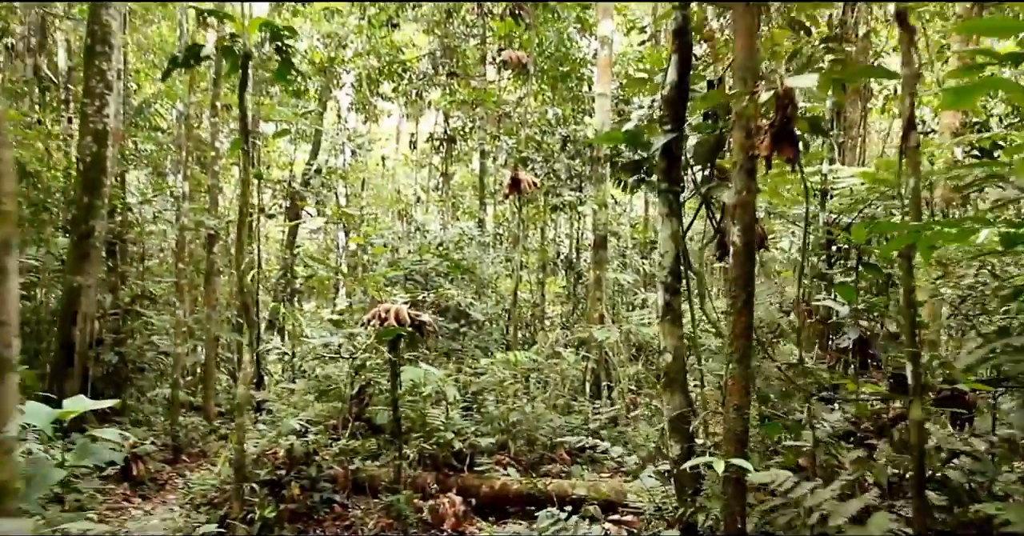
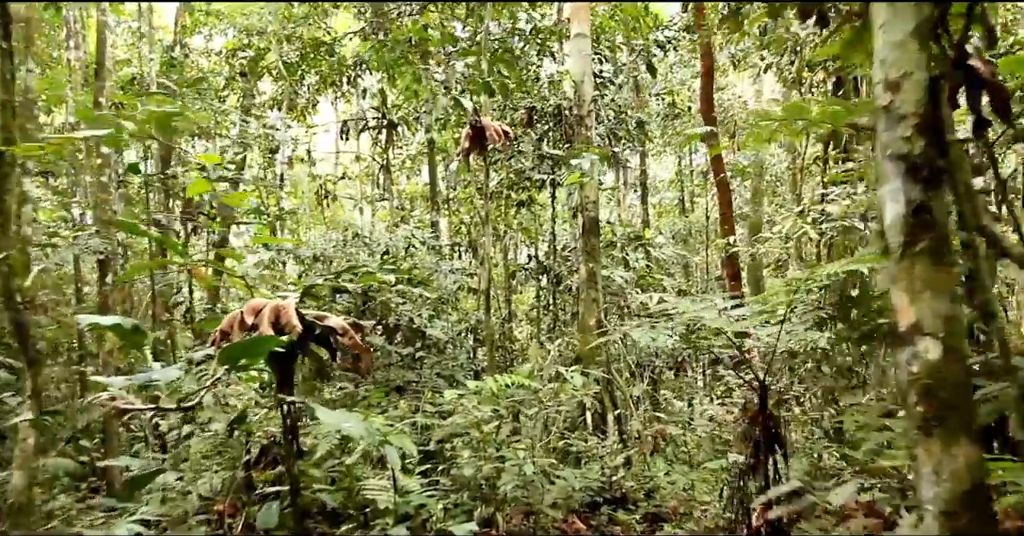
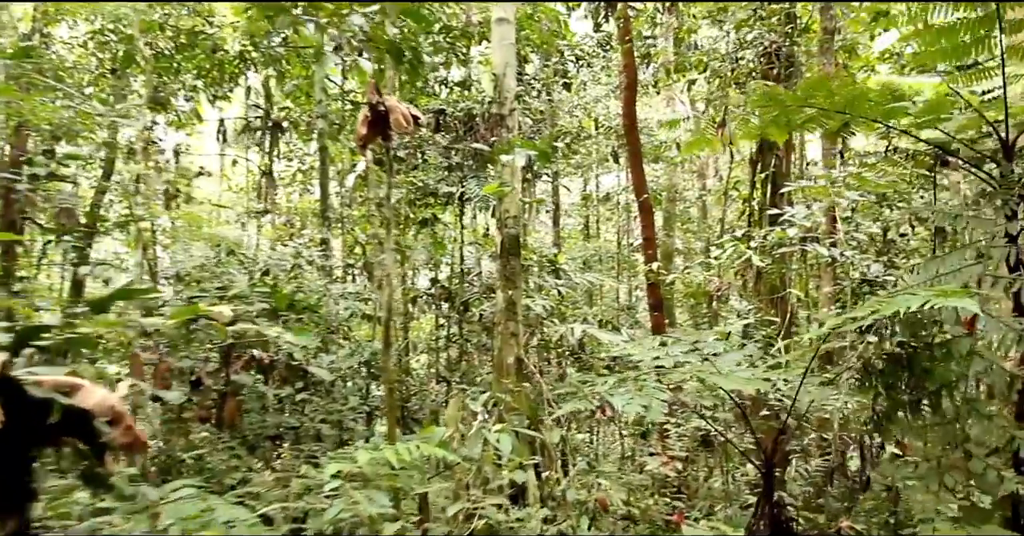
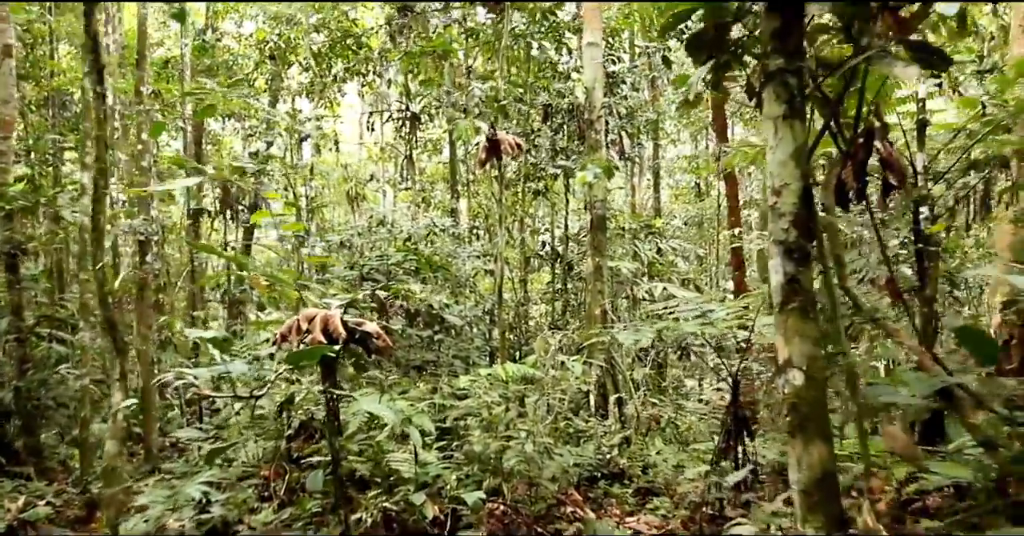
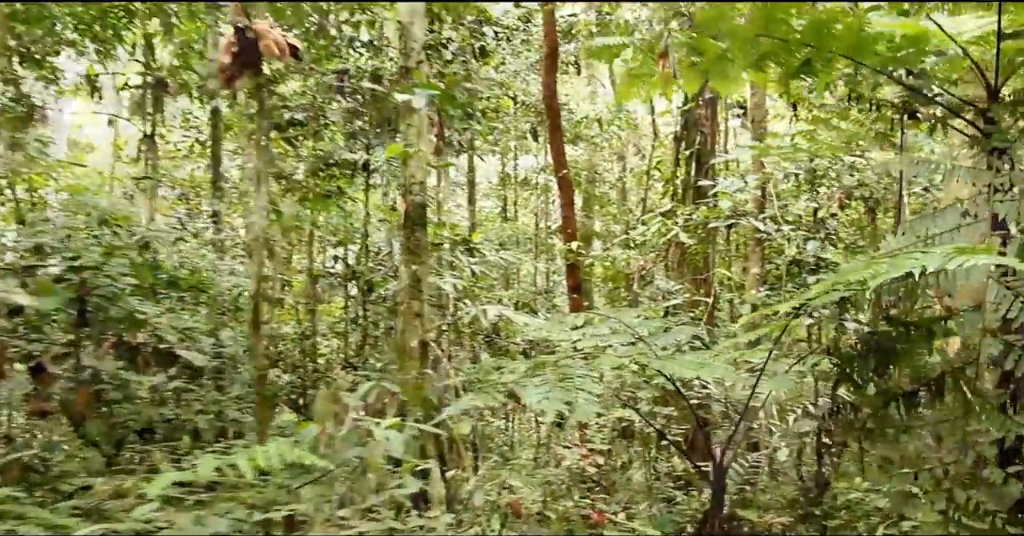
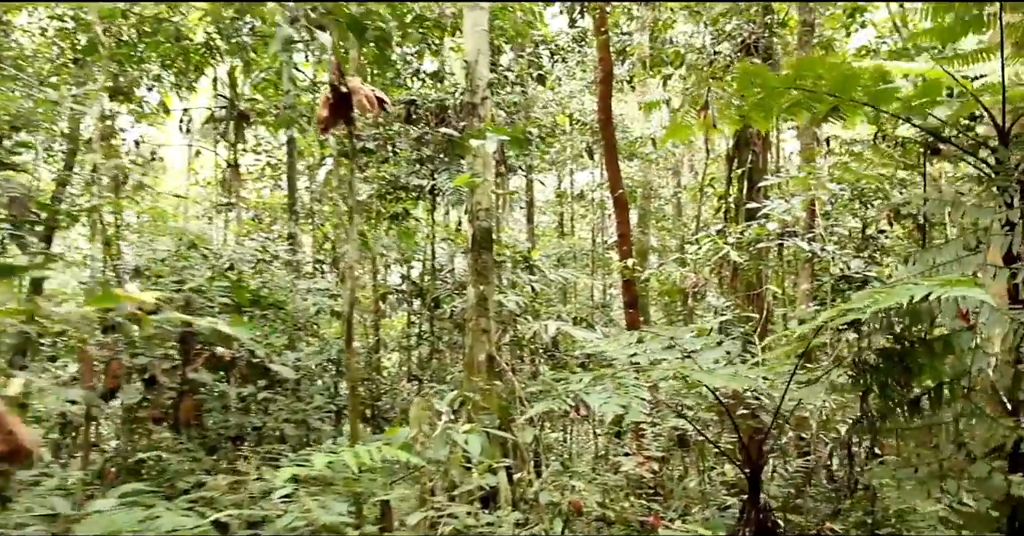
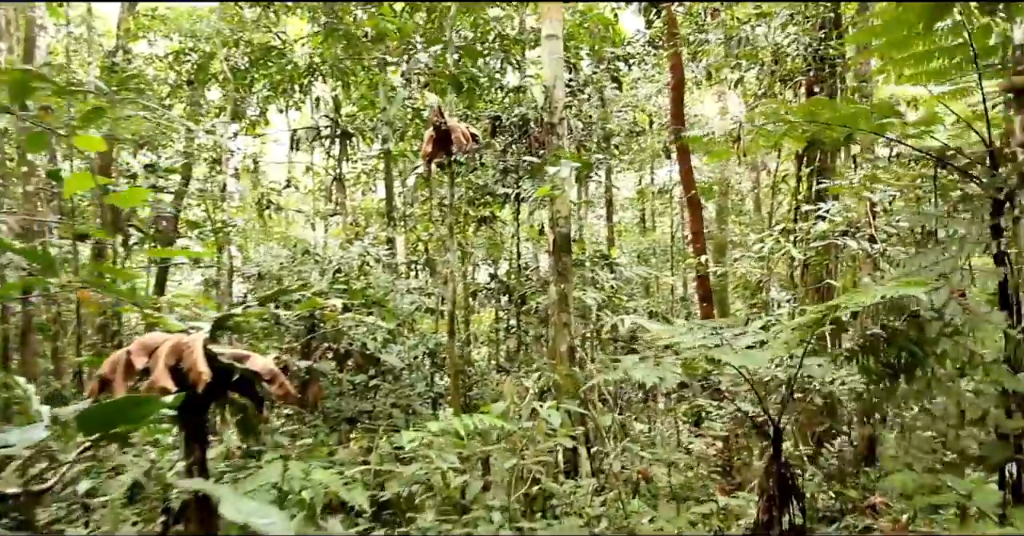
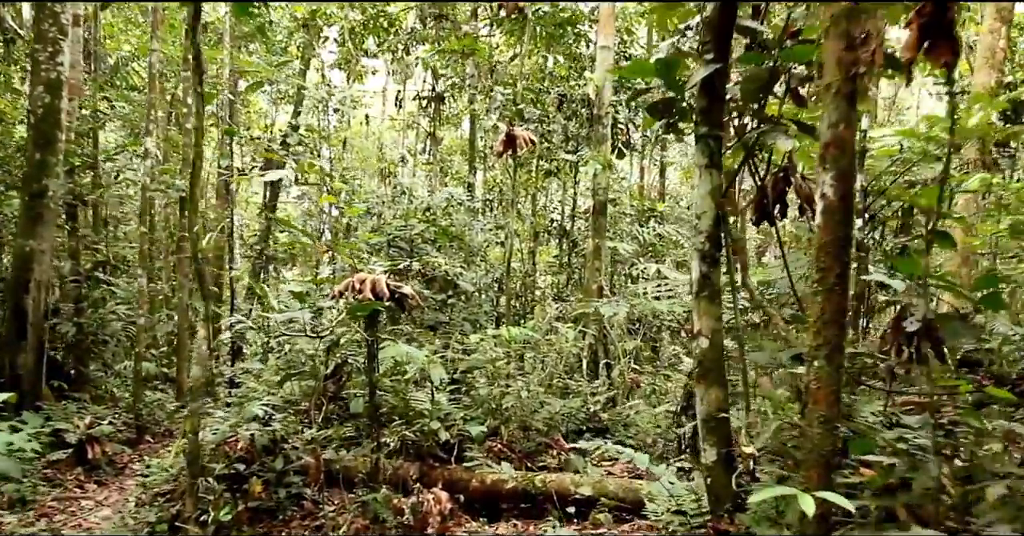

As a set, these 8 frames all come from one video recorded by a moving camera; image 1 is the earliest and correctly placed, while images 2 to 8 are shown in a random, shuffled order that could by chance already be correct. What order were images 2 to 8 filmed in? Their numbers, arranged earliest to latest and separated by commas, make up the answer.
8, 4, 2, 7, 3, 6, 5
